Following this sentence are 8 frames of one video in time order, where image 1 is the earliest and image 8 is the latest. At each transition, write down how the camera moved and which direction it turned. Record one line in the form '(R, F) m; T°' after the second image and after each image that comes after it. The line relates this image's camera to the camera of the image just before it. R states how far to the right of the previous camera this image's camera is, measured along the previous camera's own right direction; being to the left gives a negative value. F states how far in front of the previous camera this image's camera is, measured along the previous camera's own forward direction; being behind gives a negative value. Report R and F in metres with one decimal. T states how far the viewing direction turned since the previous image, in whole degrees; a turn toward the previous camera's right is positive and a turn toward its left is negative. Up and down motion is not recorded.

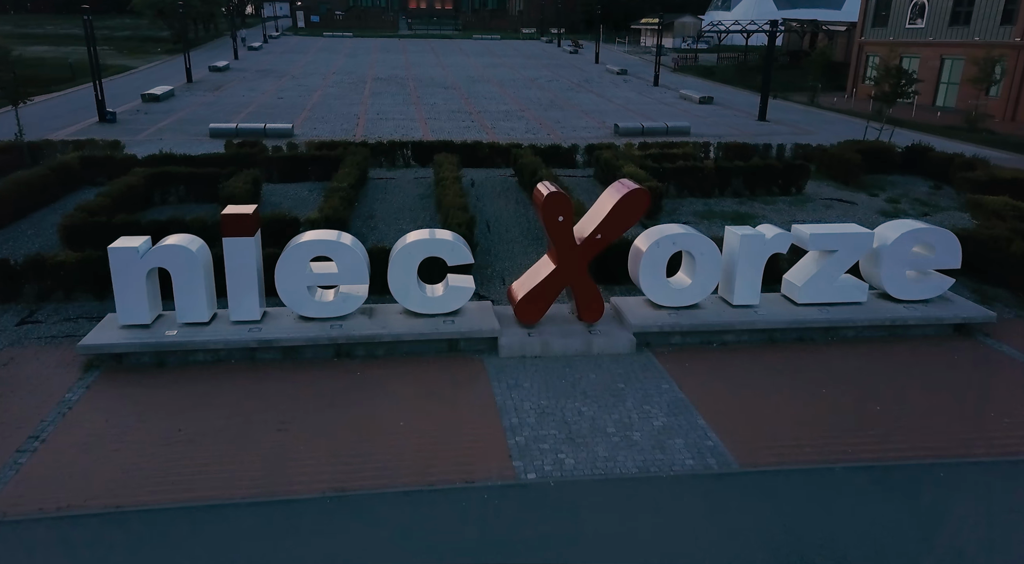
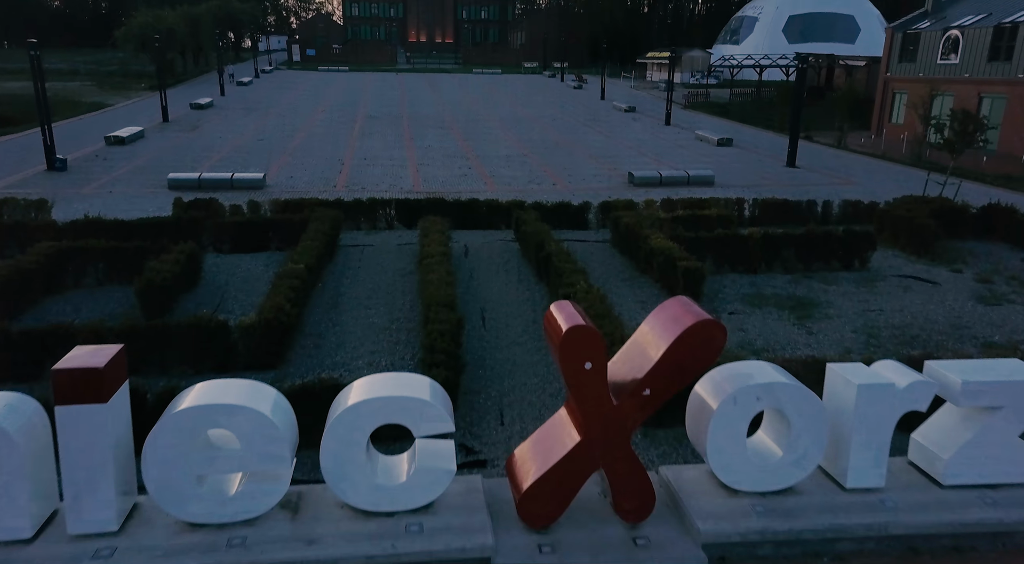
(0.0, +2.0) m; 0°
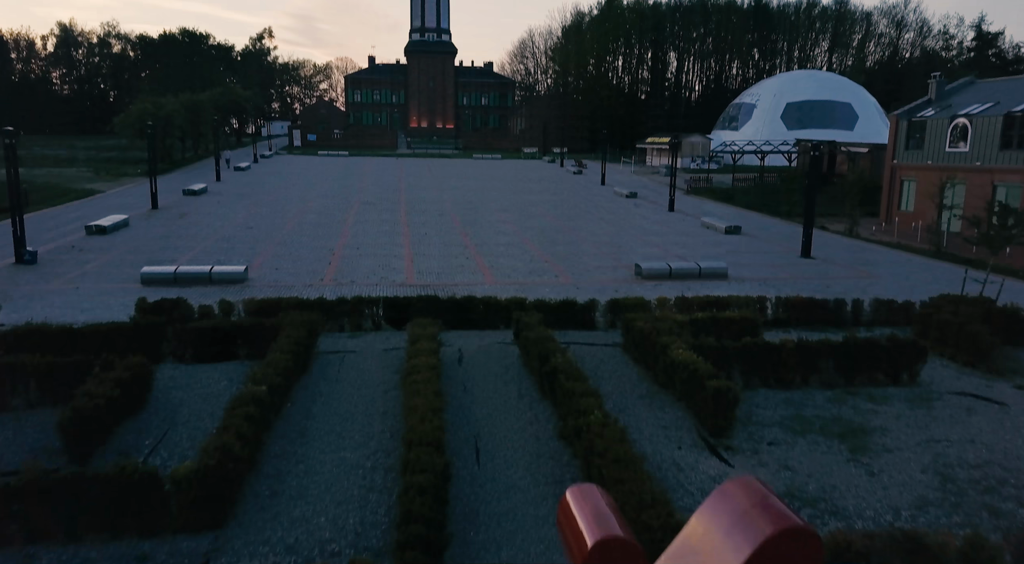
(0.0, +1.0) m; 0°
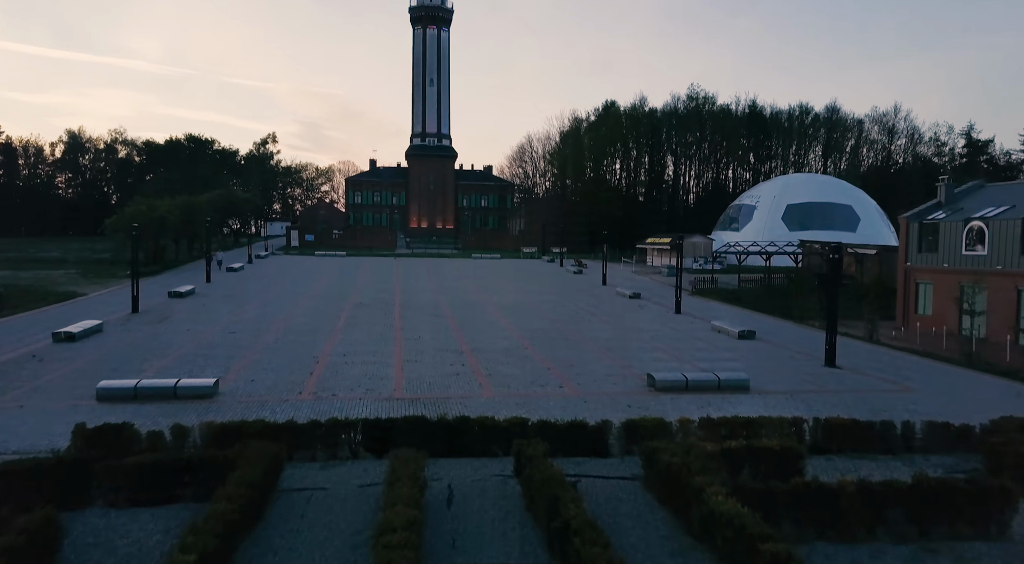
(0.0, +1.1) m; 0°
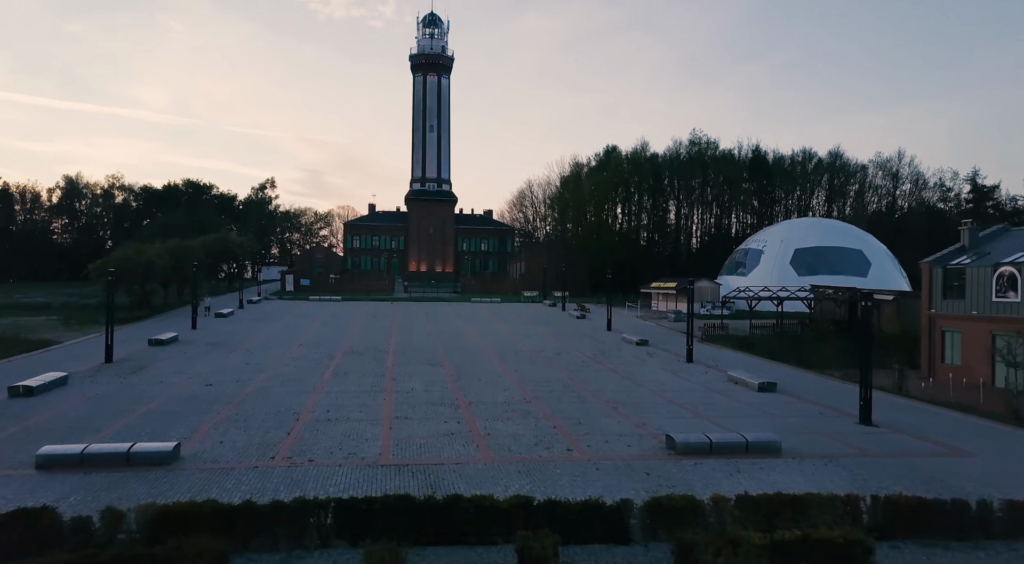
(0.0, +1.2) m; 0°
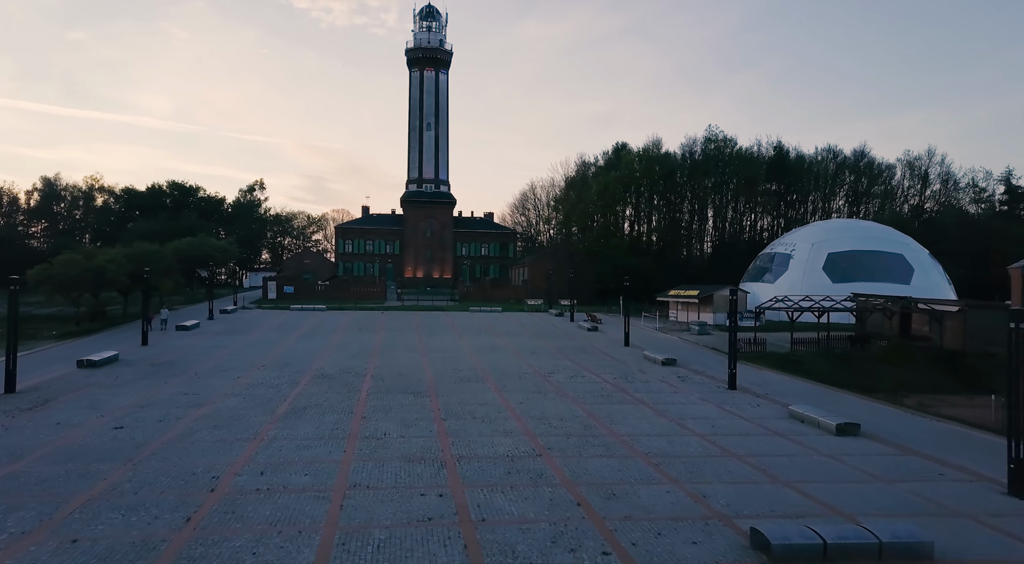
(-0.1, +3.8) m; 0°
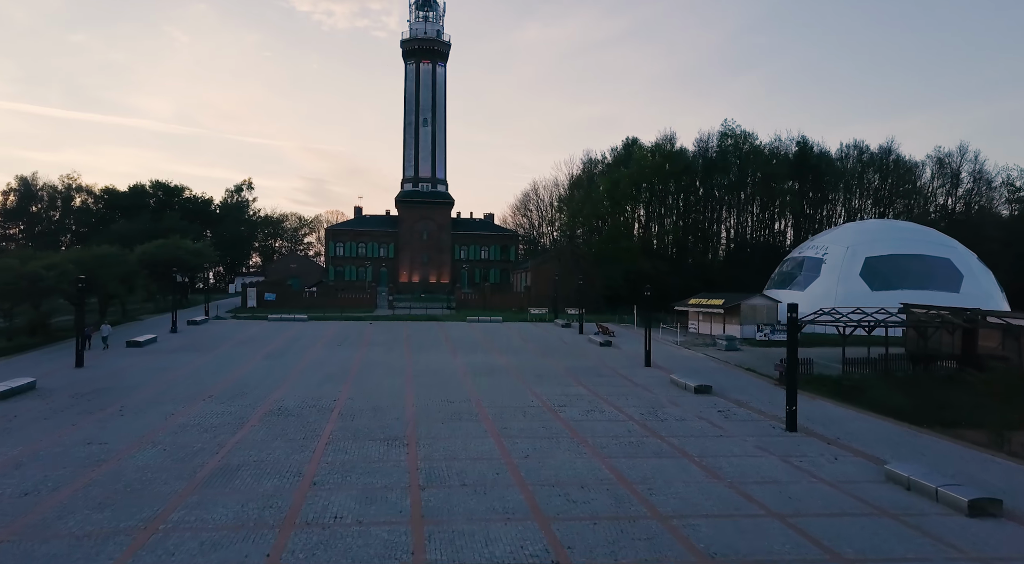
(0.0, +3.6) m; 0°
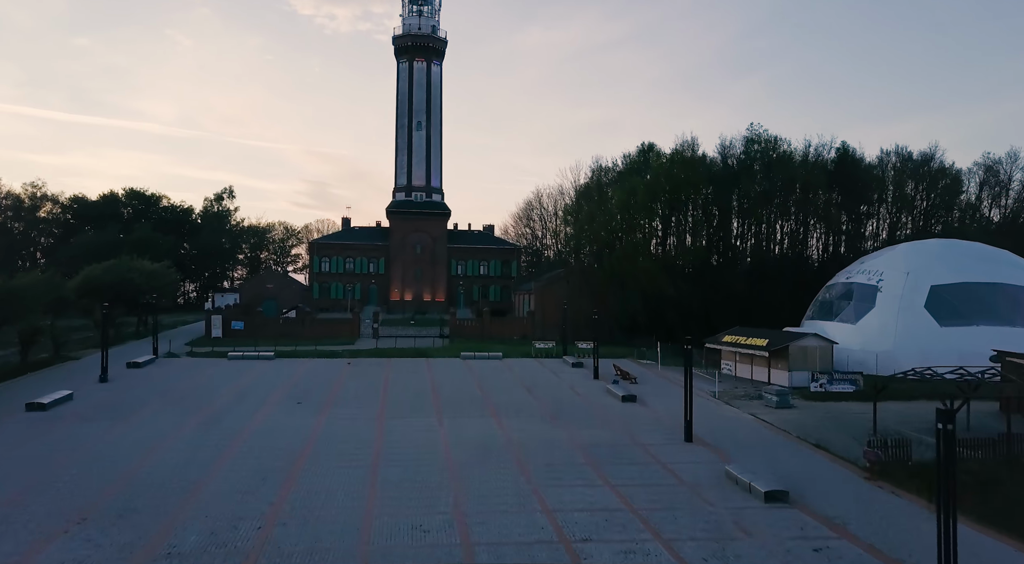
(0.0, +4.9) m; 0°
